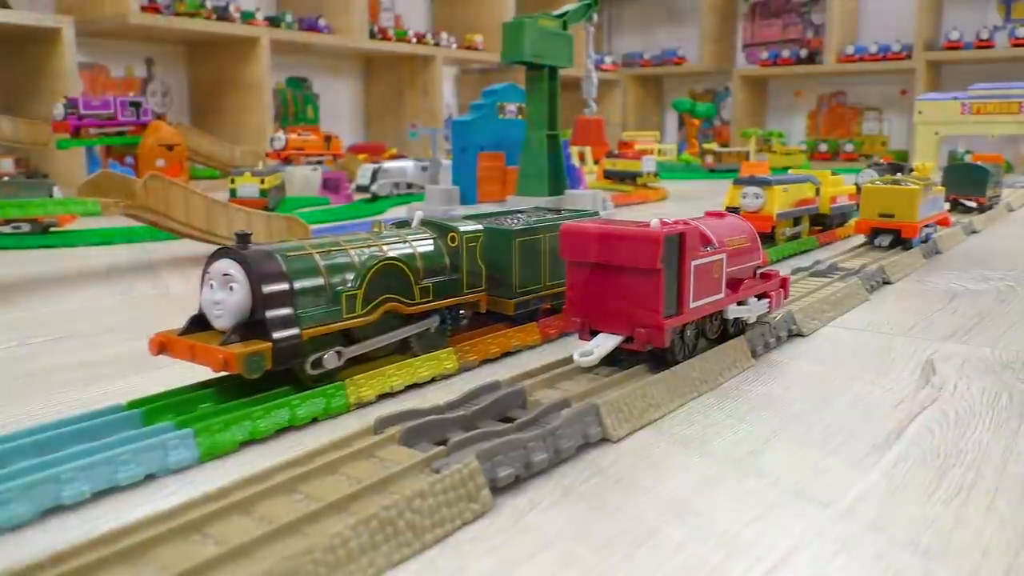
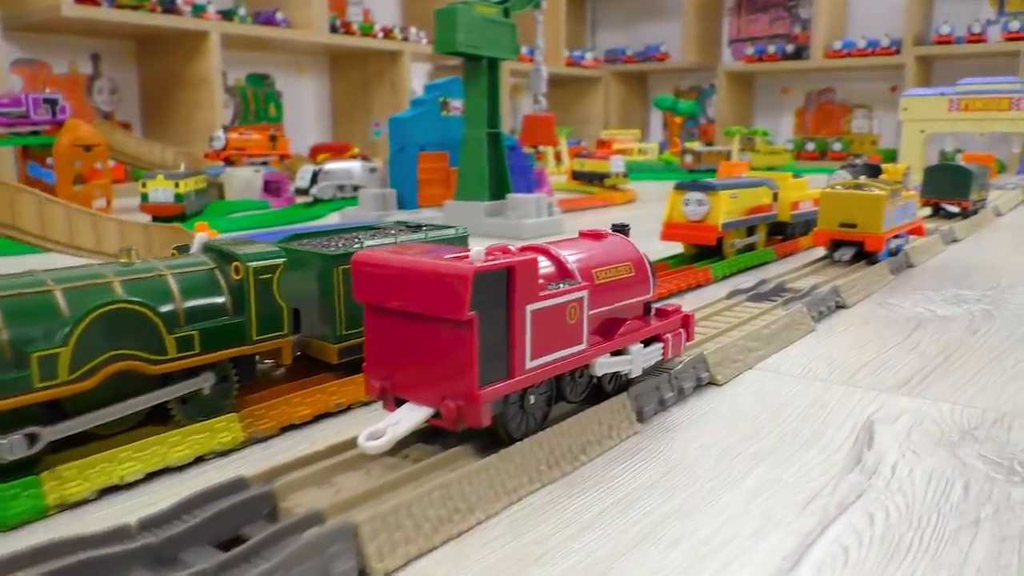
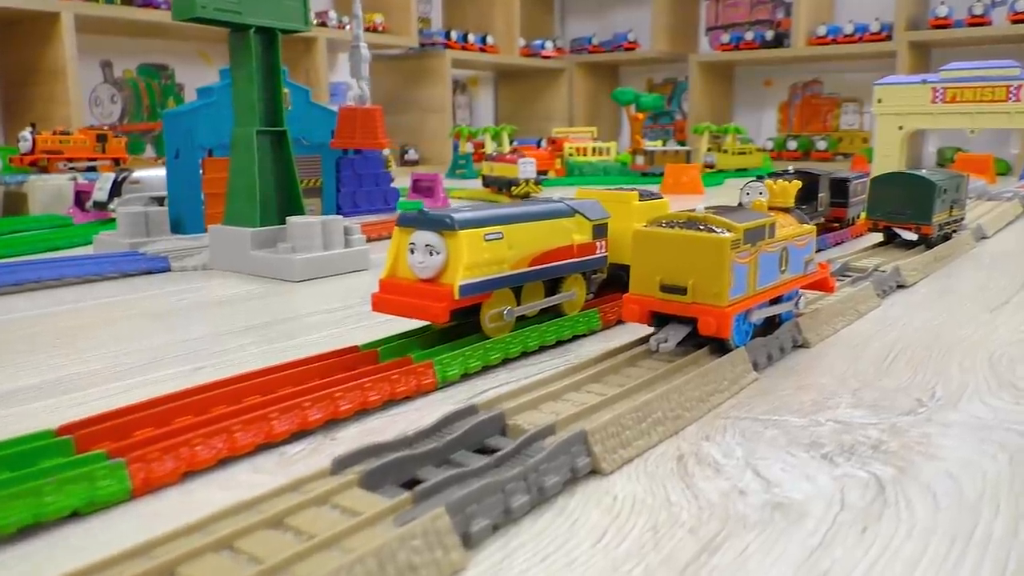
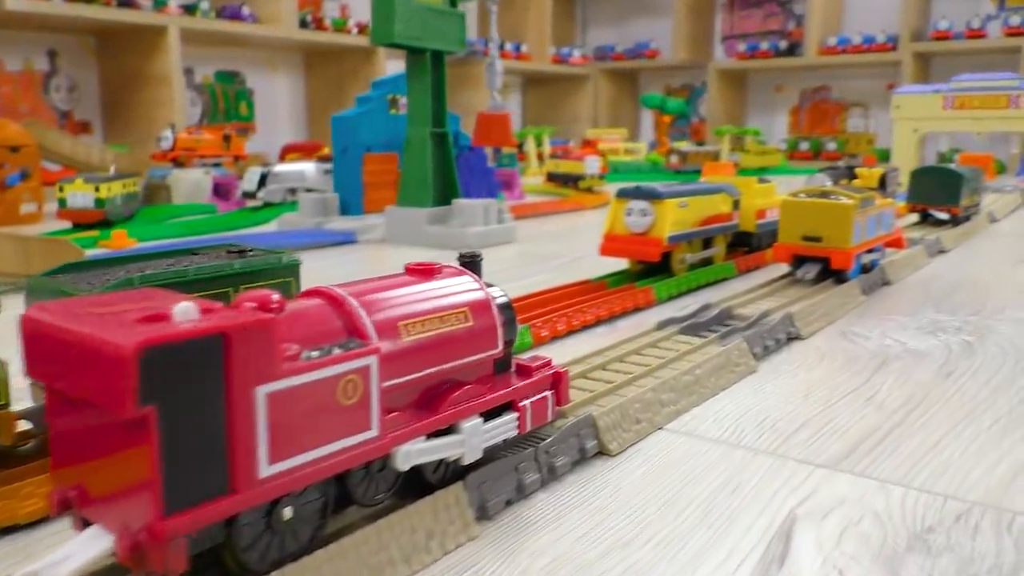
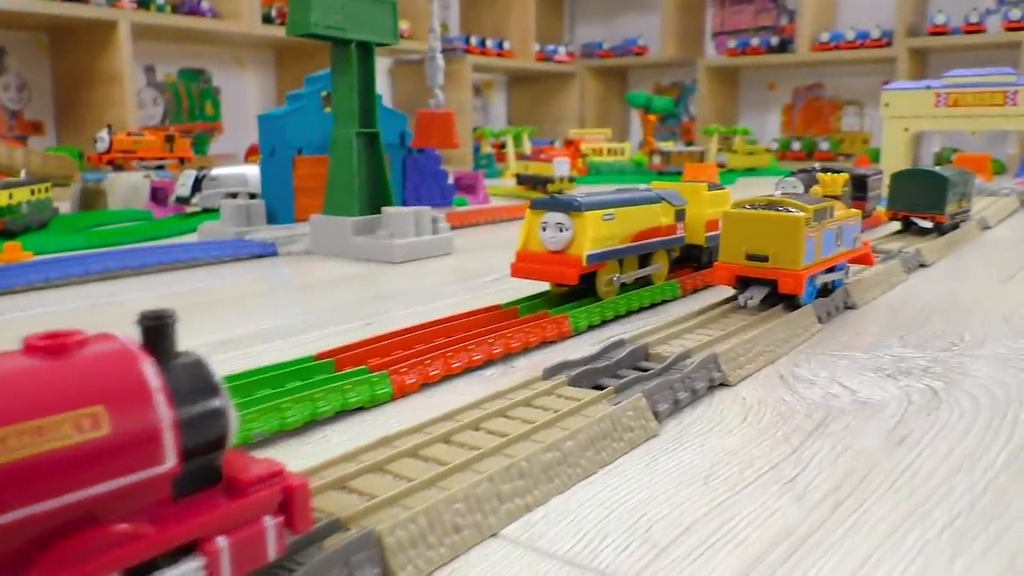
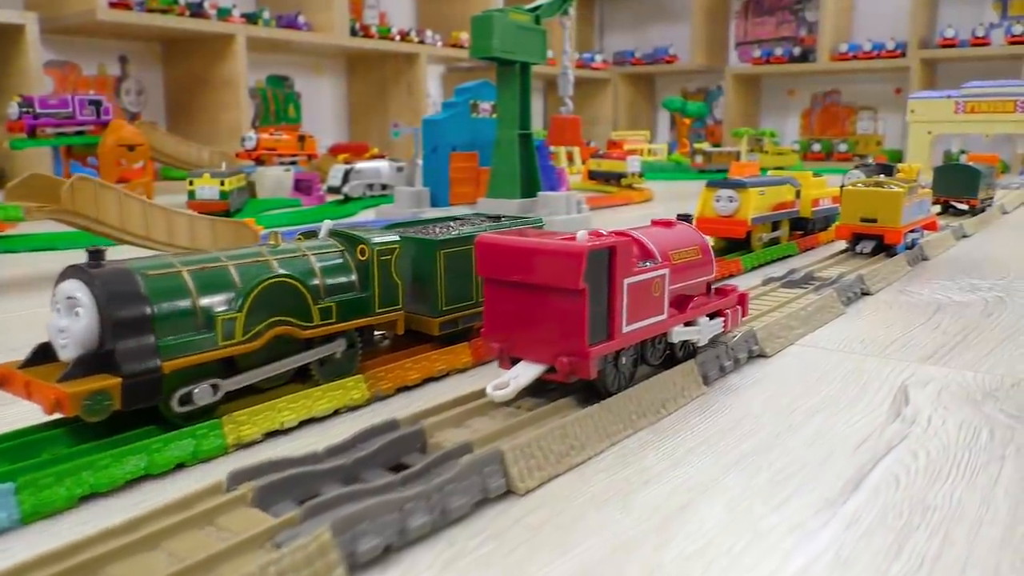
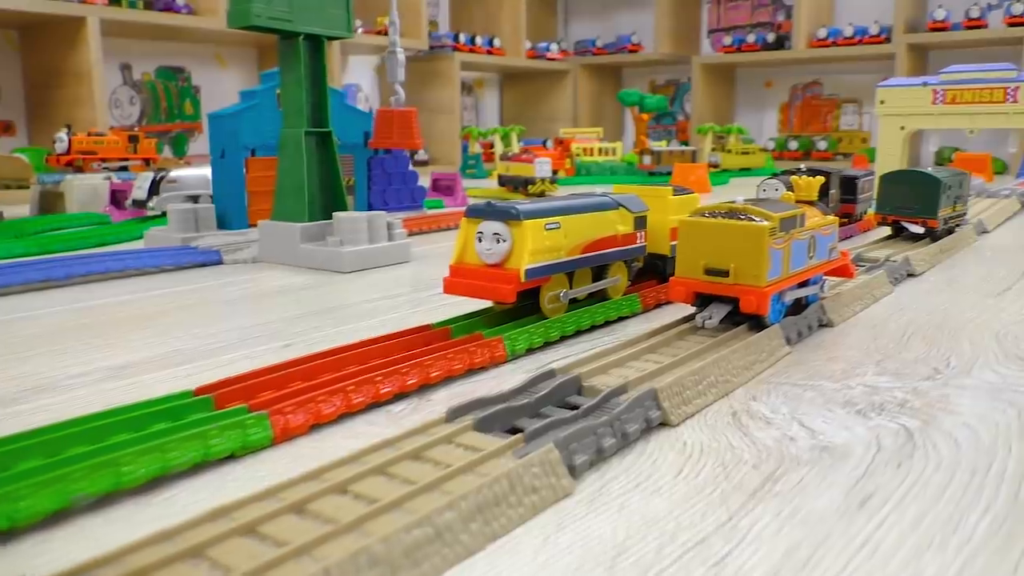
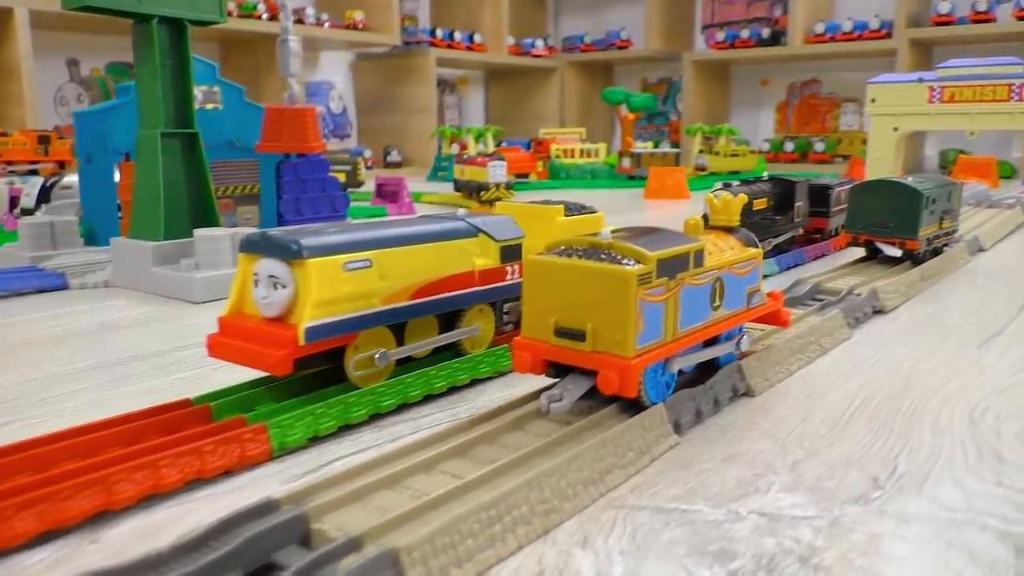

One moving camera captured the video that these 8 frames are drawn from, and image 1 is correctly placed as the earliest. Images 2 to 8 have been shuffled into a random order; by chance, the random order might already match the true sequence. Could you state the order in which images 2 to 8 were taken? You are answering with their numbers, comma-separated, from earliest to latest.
6, 2, 4, 5, 7, 3, 8
